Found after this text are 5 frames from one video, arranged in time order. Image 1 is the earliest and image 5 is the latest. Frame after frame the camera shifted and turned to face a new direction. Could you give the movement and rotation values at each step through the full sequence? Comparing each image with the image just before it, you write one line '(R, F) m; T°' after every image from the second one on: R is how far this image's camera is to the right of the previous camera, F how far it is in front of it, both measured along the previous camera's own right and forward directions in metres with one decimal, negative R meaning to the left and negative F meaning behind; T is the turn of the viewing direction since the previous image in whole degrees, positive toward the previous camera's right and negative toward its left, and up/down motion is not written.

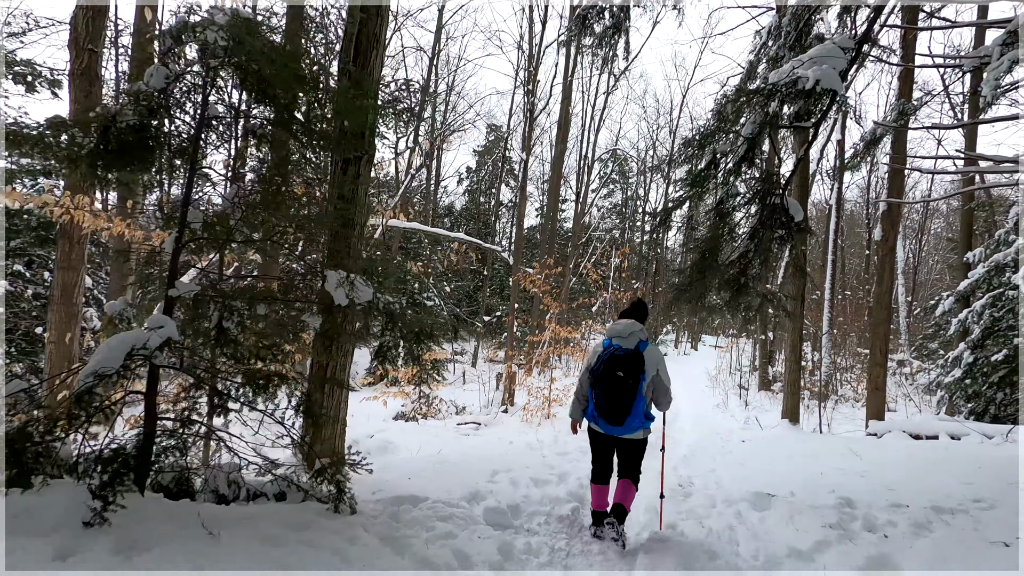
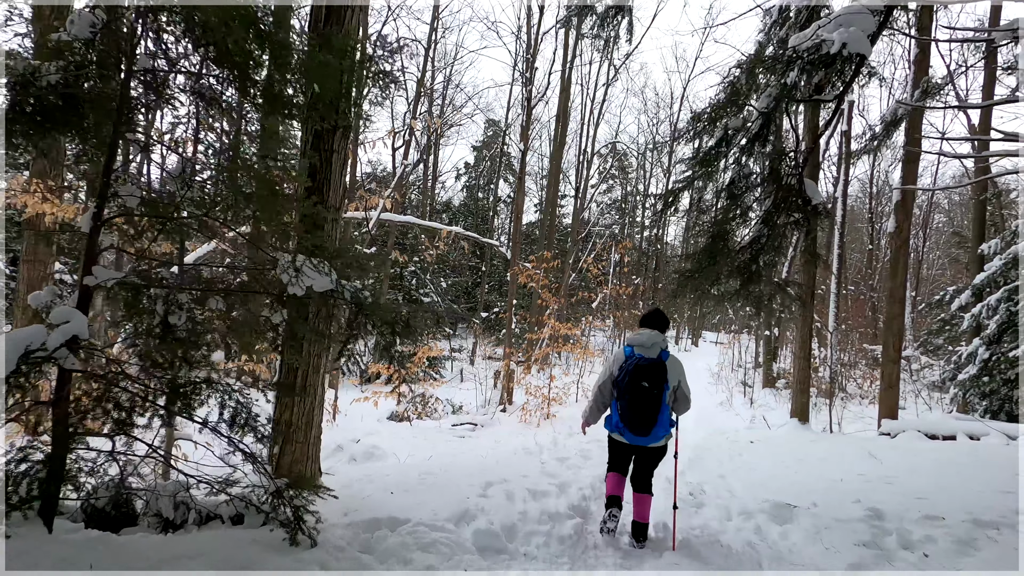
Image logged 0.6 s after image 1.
(0.0, +0.4) m; 0°
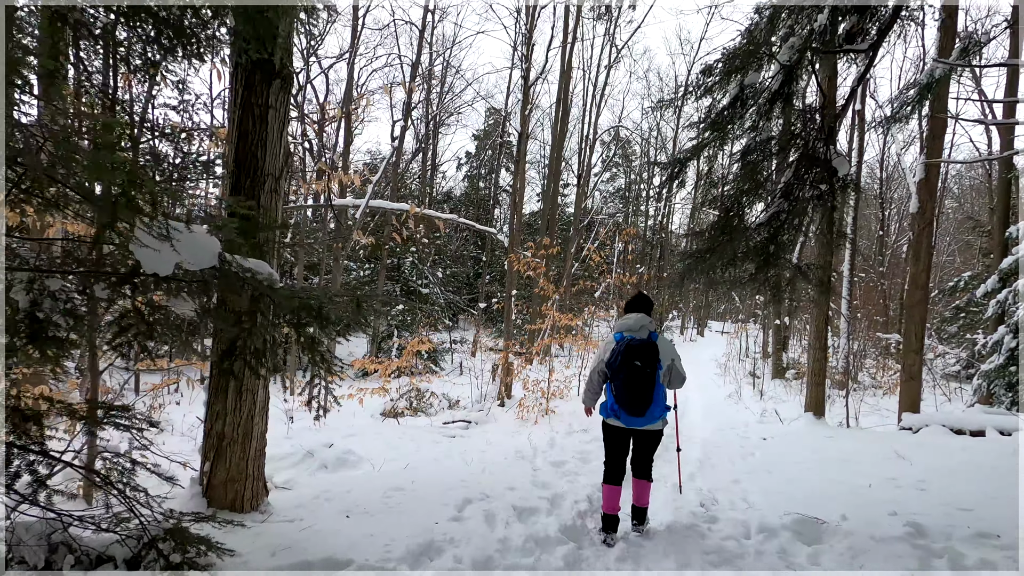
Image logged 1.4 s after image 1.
(+0.1, +0.5) m; 0°
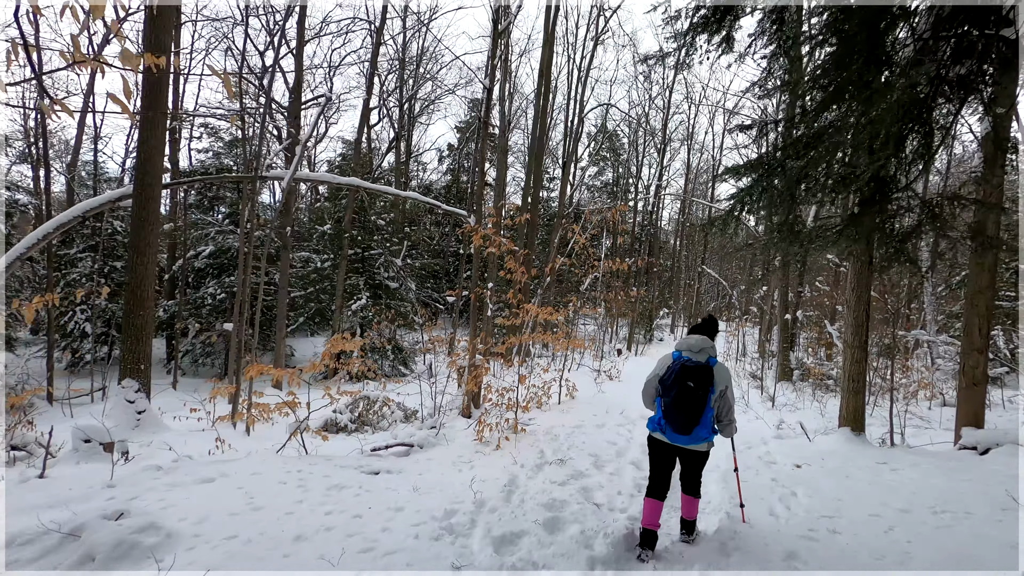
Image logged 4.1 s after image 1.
(+0.3, +1.7) m; +1°
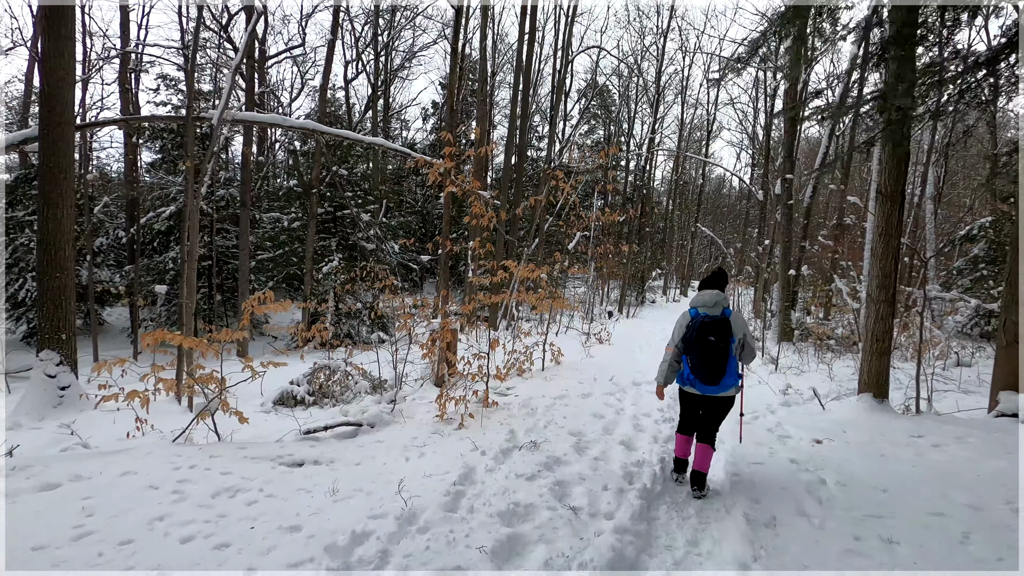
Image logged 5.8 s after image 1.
(+0.2, +0.9) m; +1°
